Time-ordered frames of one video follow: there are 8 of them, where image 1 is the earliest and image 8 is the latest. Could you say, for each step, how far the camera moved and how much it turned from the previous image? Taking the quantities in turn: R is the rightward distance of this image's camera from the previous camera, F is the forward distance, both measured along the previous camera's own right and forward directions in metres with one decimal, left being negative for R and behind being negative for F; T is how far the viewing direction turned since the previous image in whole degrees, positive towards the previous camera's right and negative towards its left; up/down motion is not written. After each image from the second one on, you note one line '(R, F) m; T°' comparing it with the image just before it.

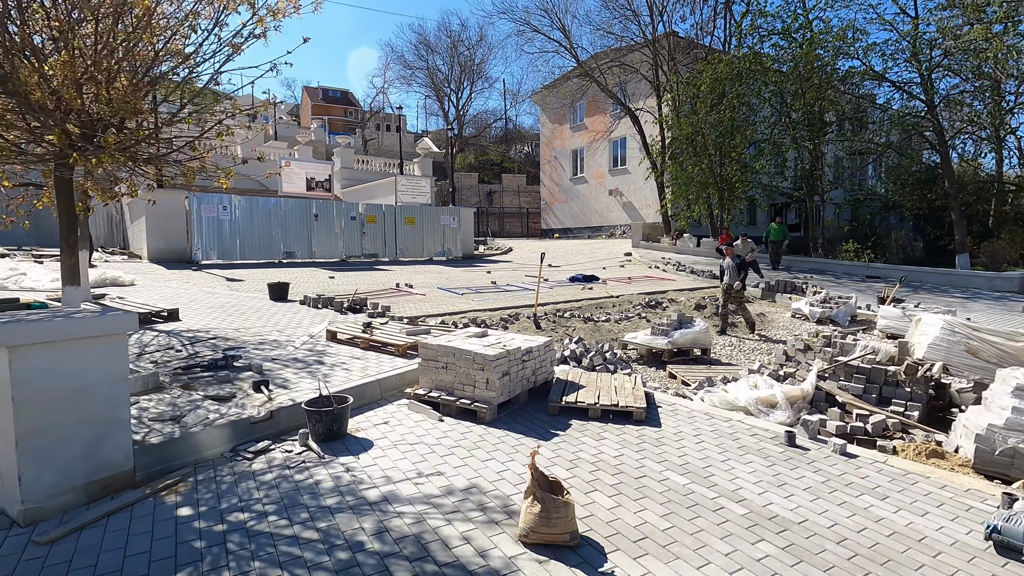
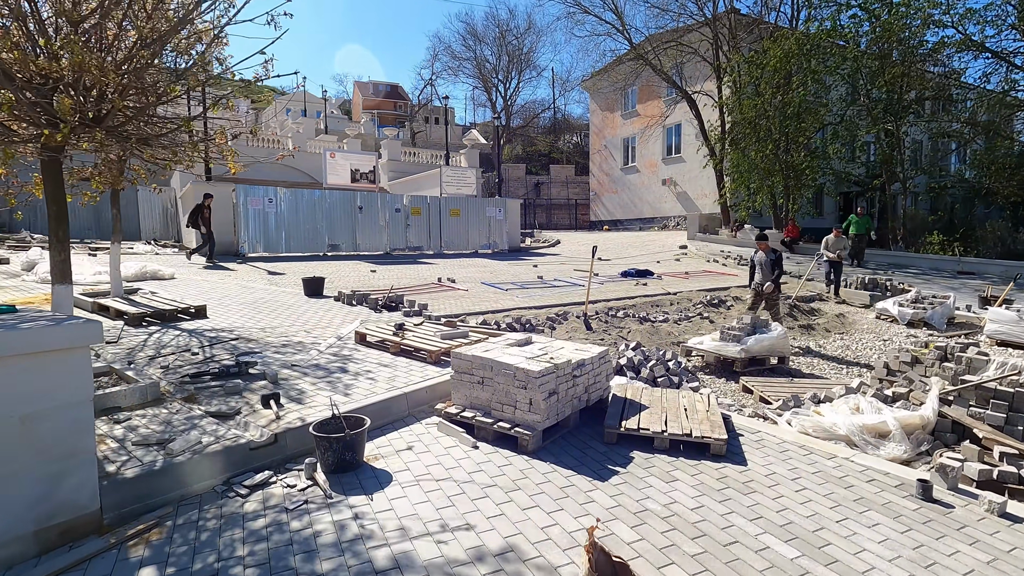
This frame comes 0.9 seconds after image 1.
(0.0, +1.0) m; -5°
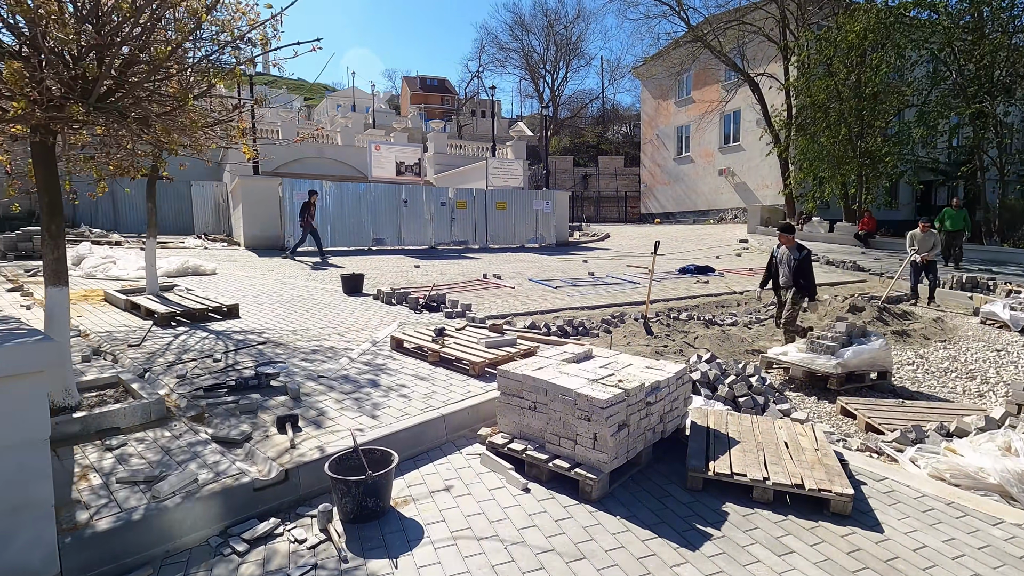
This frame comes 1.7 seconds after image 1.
(-0.1, +0.9) m; -5°
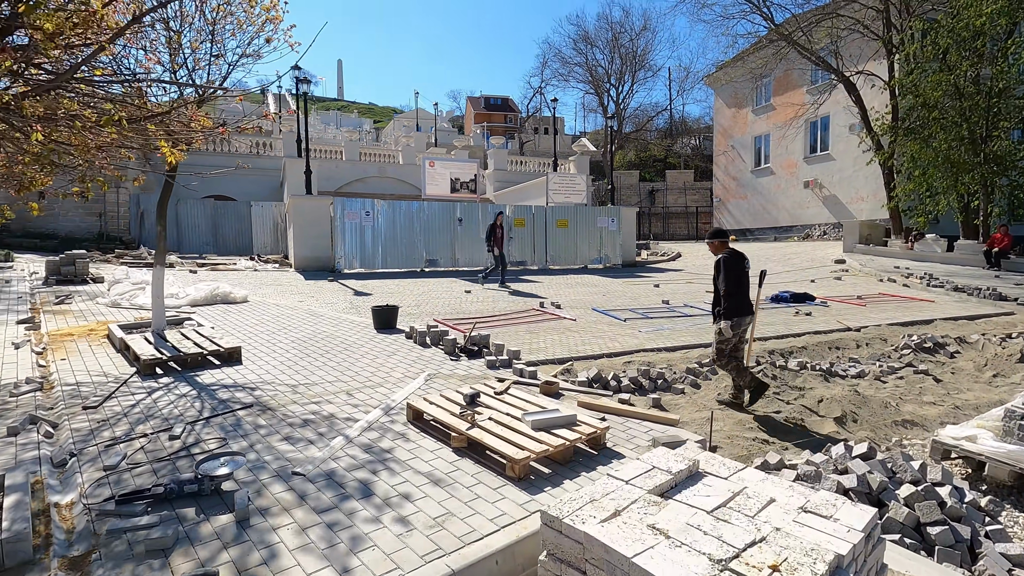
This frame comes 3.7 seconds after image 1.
(0.0, +1.8) m; -7°
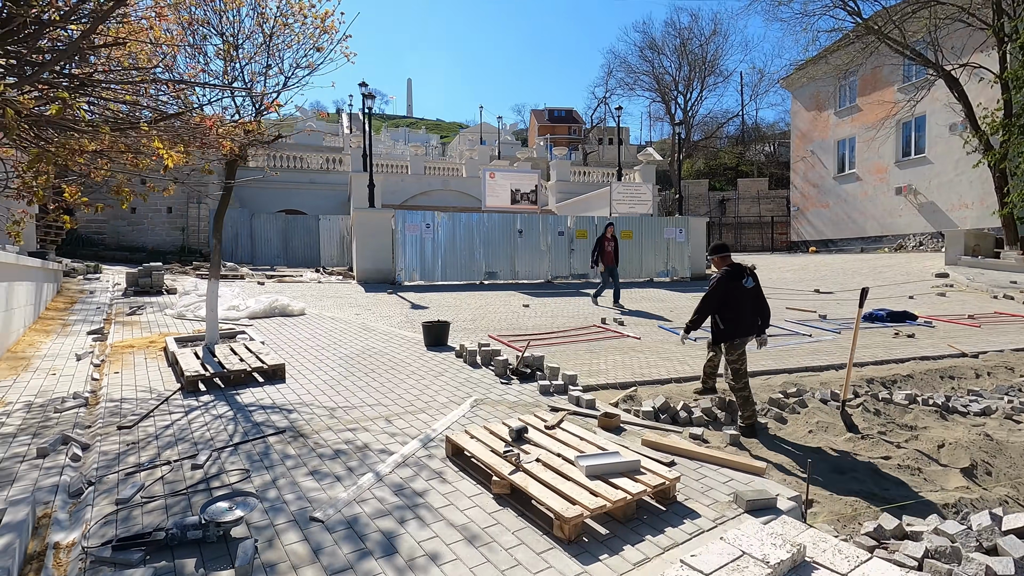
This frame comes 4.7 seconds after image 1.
(+0.1, +0.6) m; -7°
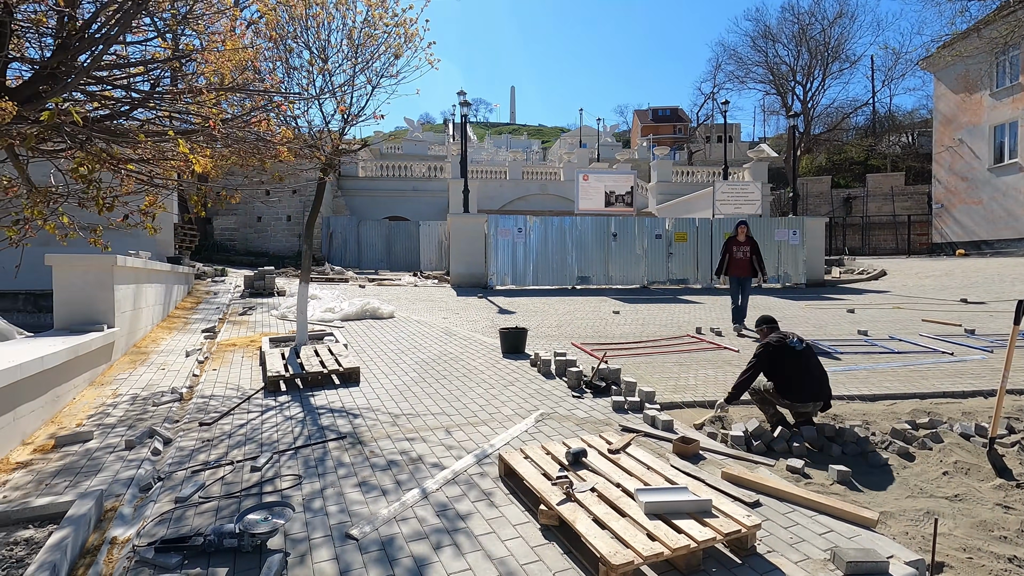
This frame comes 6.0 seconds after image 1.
(+0.3, +0.4) m; -11°
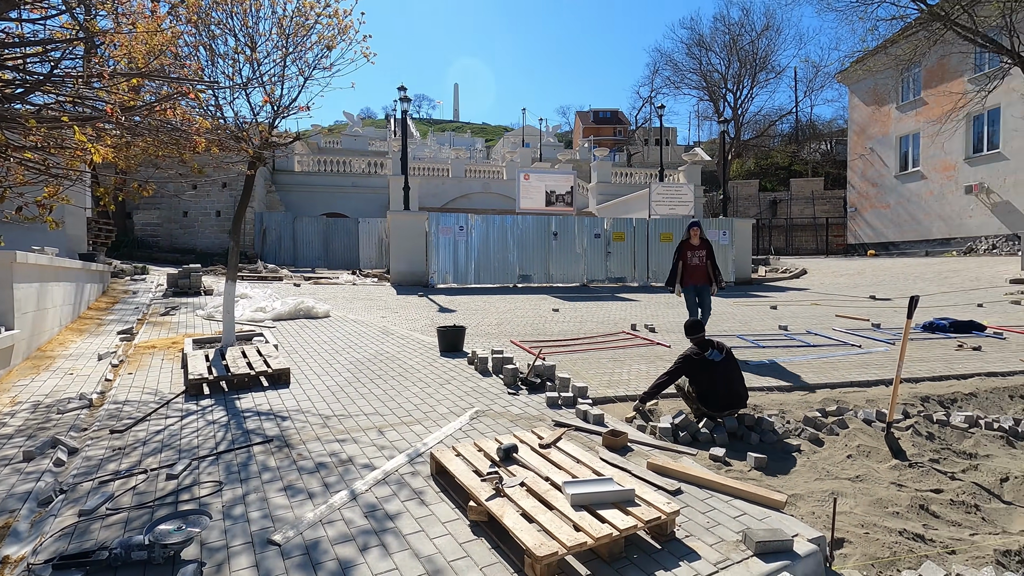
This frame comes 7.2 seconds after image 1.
(+0.1, 0.0) m; +6°
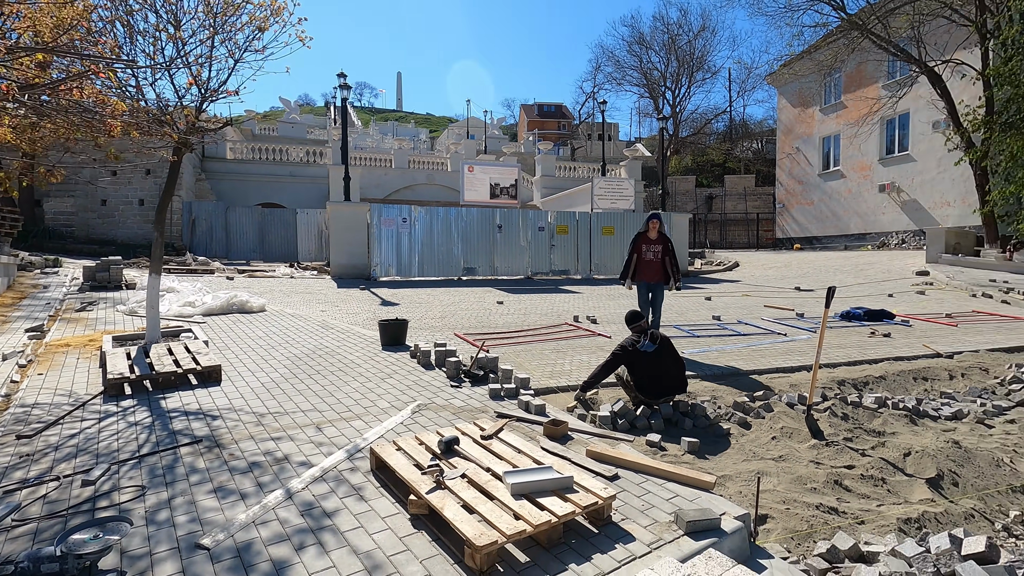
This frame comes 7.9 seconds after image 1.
(0.0, 0.0) m; +6°
